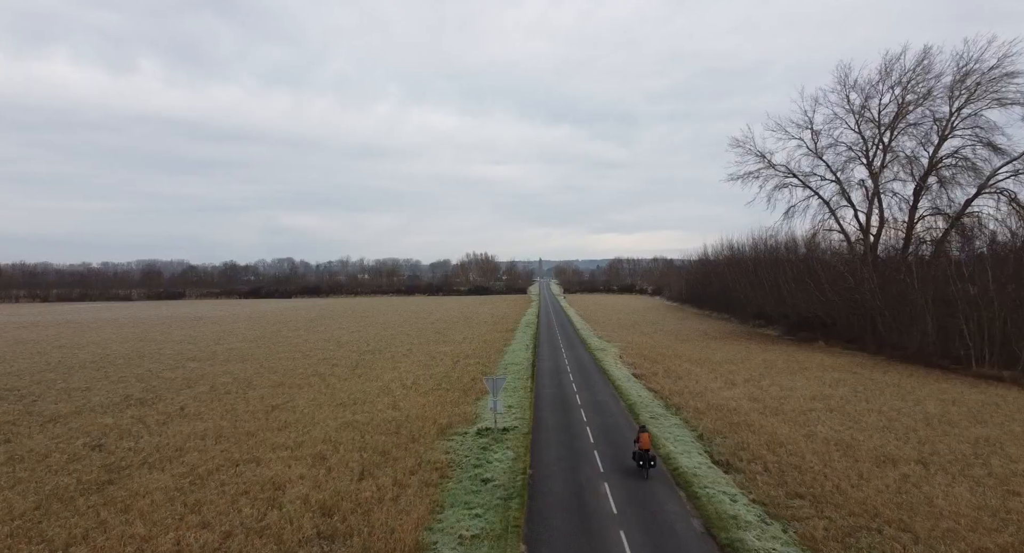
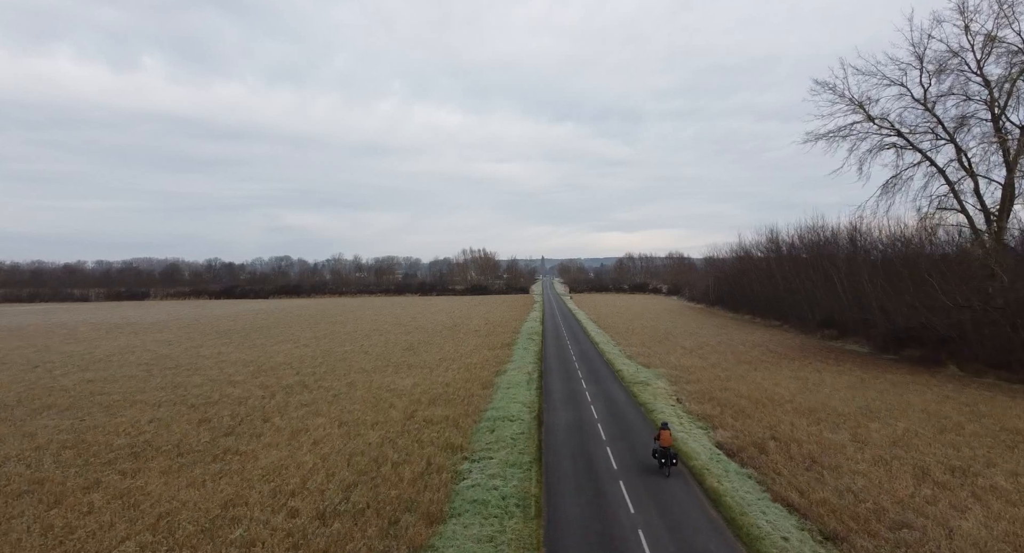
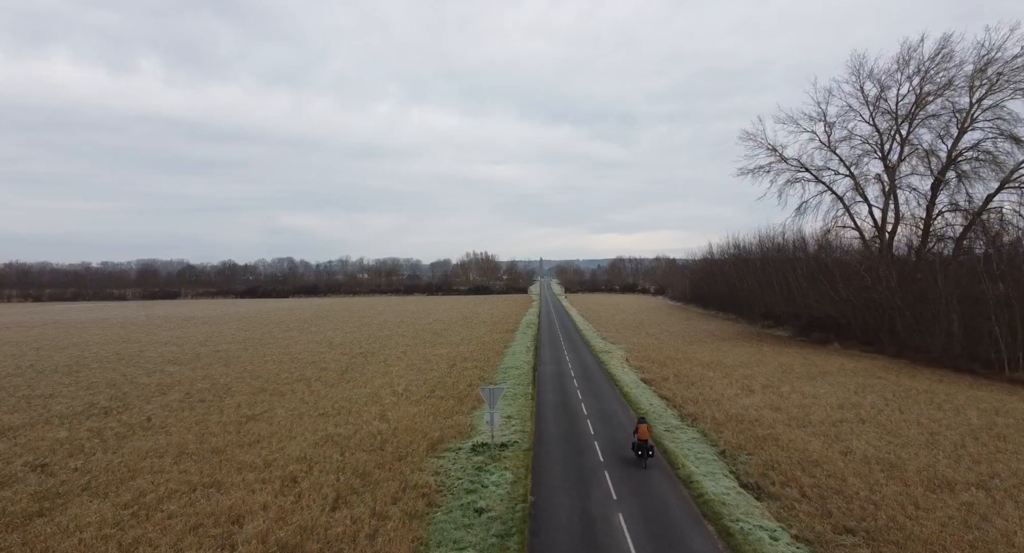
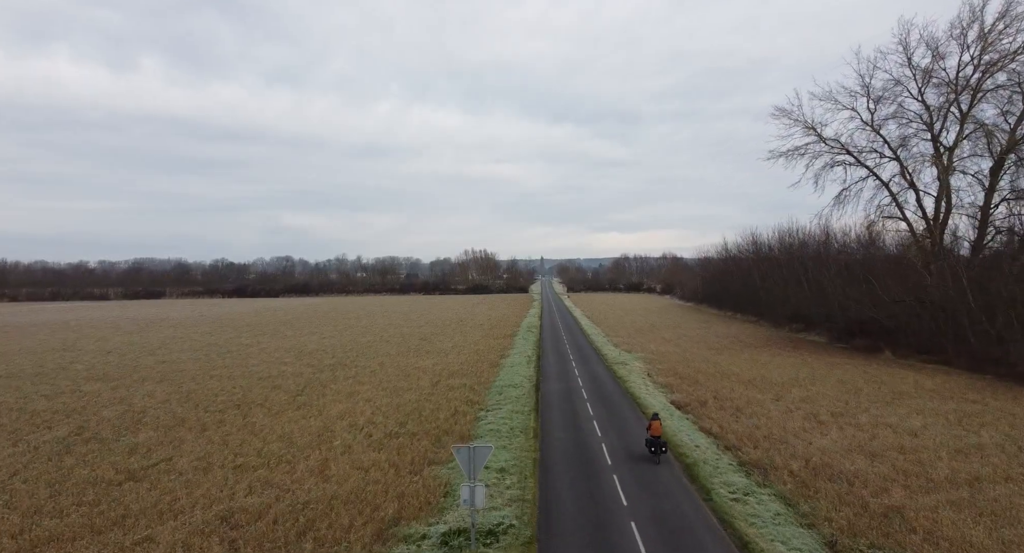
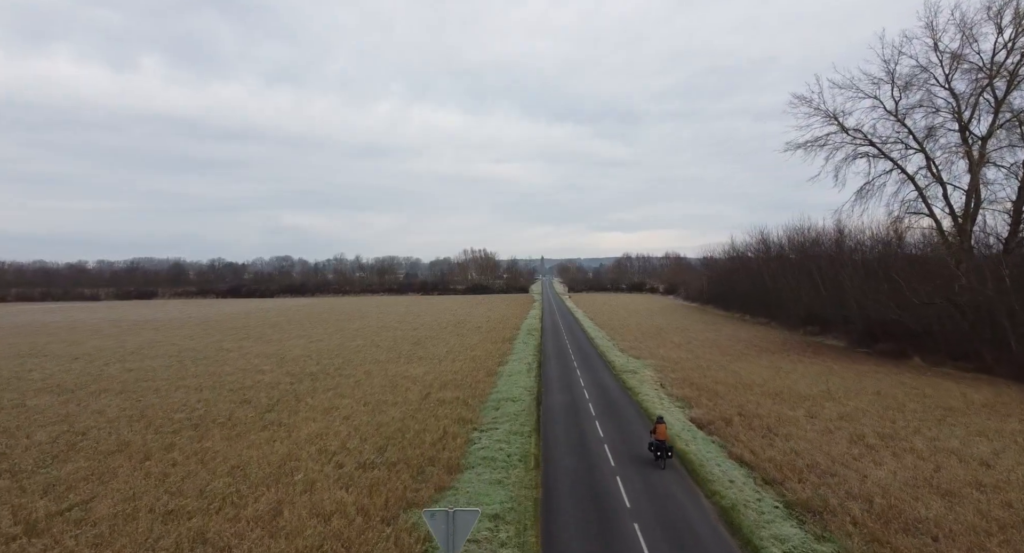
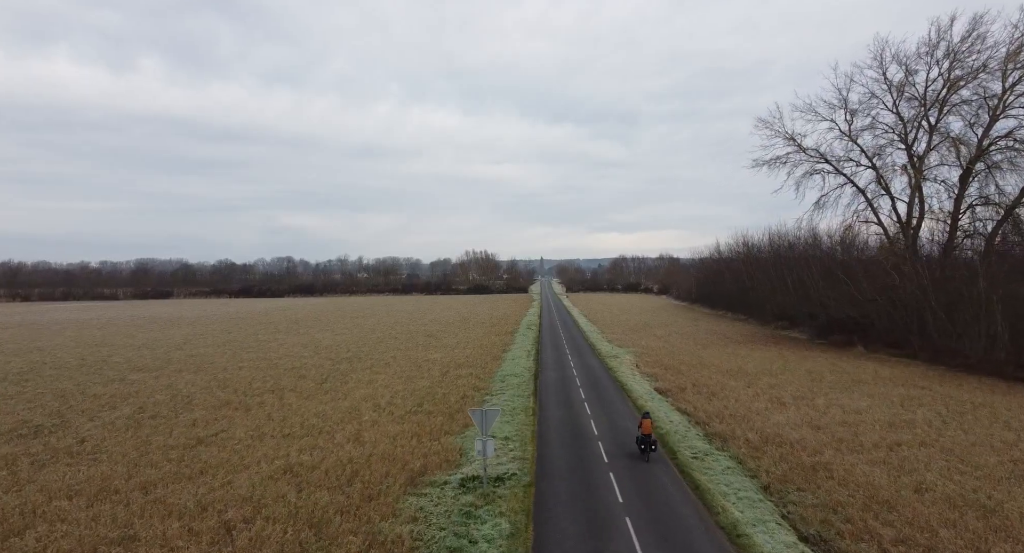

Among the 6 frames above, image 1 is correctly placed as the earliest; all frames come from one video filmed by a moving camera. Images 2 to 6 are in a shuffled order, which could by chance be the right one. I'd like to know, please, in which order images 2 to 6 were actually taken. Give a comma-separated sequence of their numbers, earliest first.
3, 6, 4, 5, 2
